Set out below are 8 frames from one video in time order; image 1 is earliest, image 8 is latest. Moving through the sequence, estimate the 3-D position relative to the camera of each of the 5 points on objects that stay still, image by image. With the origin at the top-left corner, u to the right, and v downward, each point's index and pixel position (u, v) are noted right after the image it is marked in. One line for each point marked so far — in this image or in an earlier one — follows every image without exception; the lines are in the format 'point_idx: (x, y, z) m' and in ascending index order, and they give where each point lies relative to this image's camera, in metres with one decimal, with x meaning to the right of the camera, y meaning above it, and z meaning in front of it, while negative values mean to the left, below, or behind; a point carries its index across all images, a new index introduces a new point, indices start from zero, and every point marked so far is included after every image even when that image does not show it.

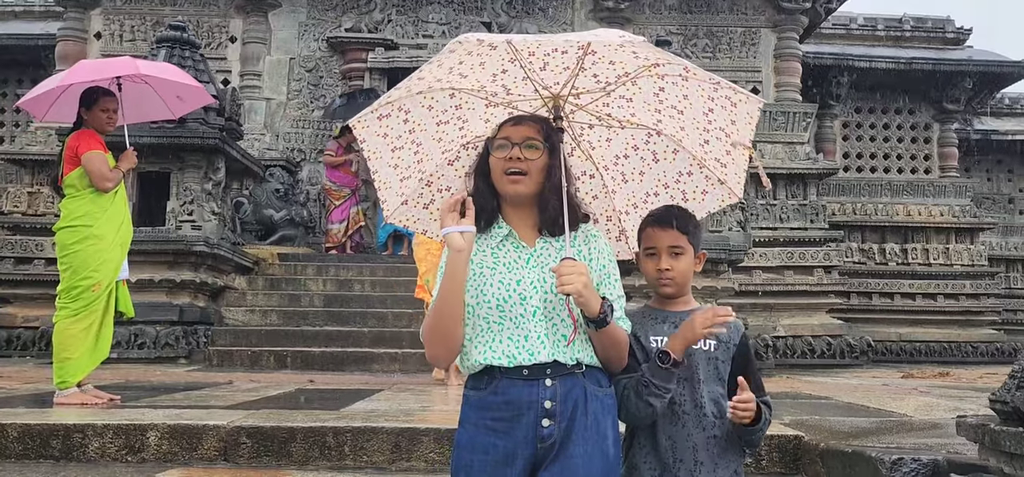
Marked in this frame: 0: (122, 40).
0: (-4.1, +2.1, +9.0) m
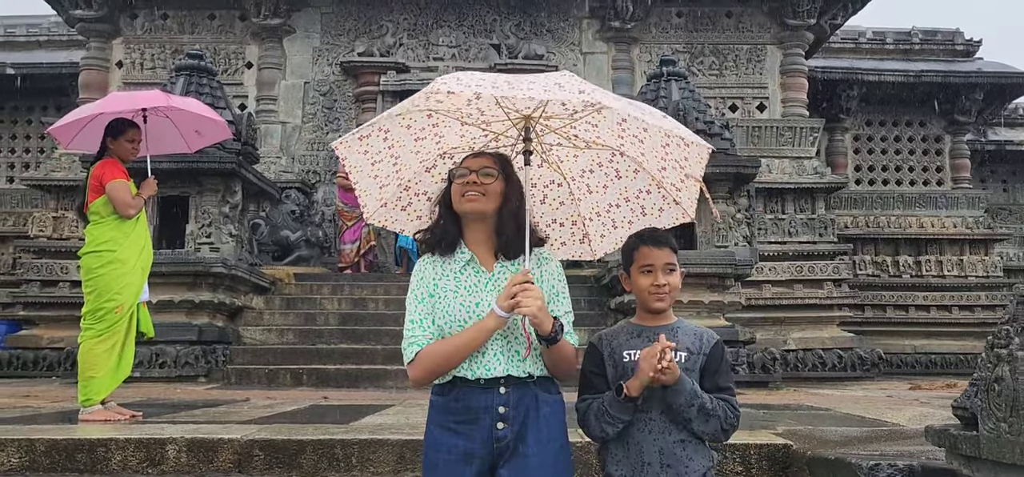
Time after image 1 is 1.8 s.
0: (-4.0, +1.8, +9.2) m
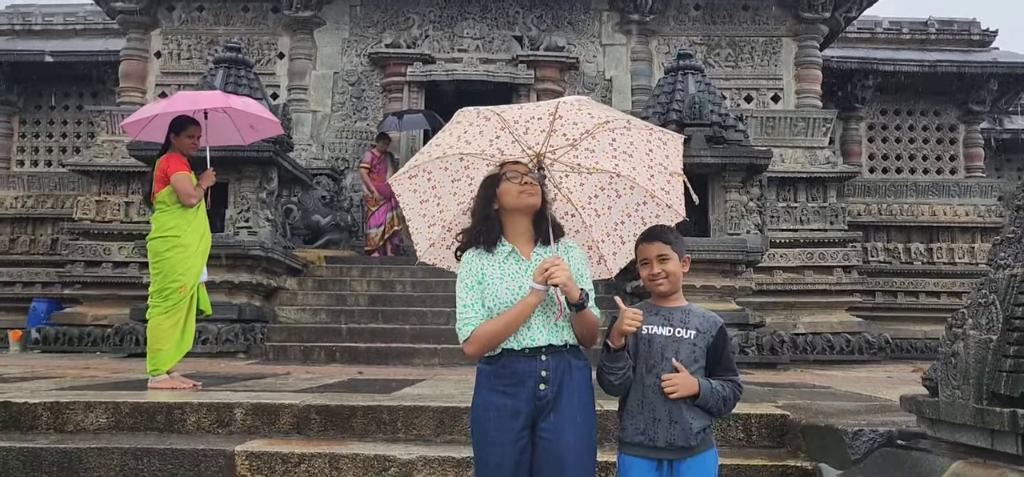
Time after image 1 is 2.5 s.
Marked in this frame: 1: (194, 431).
0: (-3.7, +2.0, +9.6) m
1: (-1.2, -0.7, +3.2) m
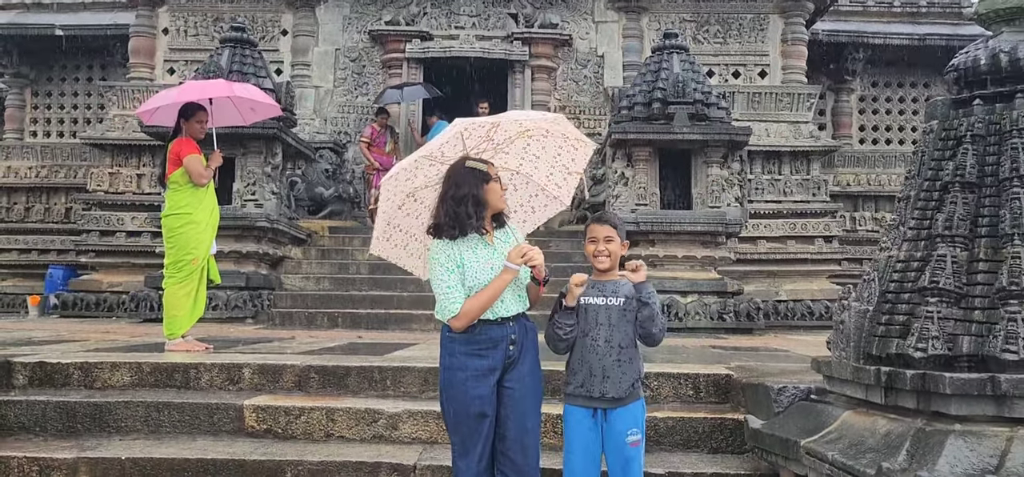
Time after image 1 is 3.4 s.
0: (-3.8, +2.4, +9.9) m
1: (-1.3, -0.6, +3.6) m
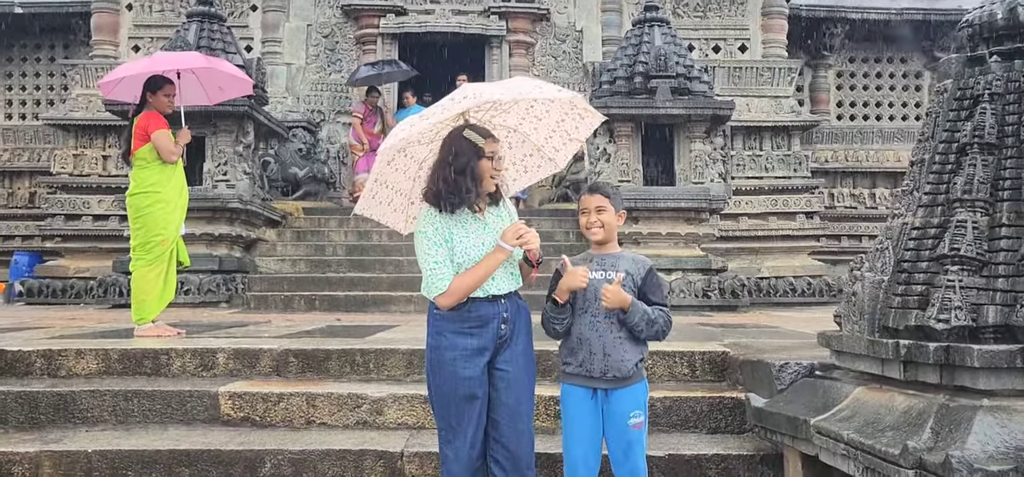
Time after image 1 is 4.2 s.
0: (-4.1, +2.6, +9.6) m
1: (-1.3, -0.5, +3.4) m
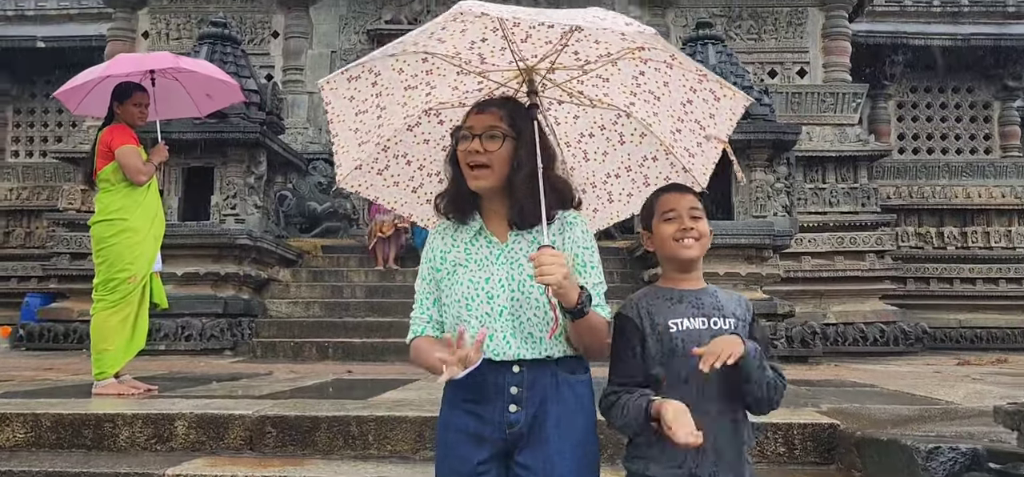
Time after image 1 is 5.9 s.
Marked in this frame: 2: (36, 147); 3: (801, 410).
0: (-3.7, +2.1, +9.1) m
1: (-1.2, -0.7, +2.7) m
2: (-6.3, +1.2, +11.2) m
3: (+1.0, -0.6, +3.0) m
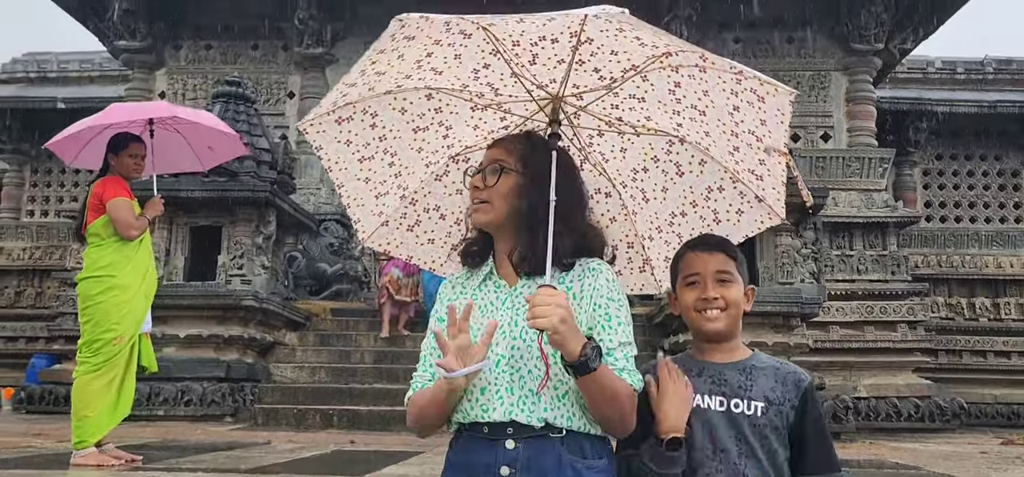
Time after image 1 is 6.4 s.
0: (-3.5, +1.5, +9.1) m
1: (-1.2, -0.8, +2.4) m
2: (-6.0, +0.4, +11.1) m
3: (+1.0, -0.8, +2.6) m
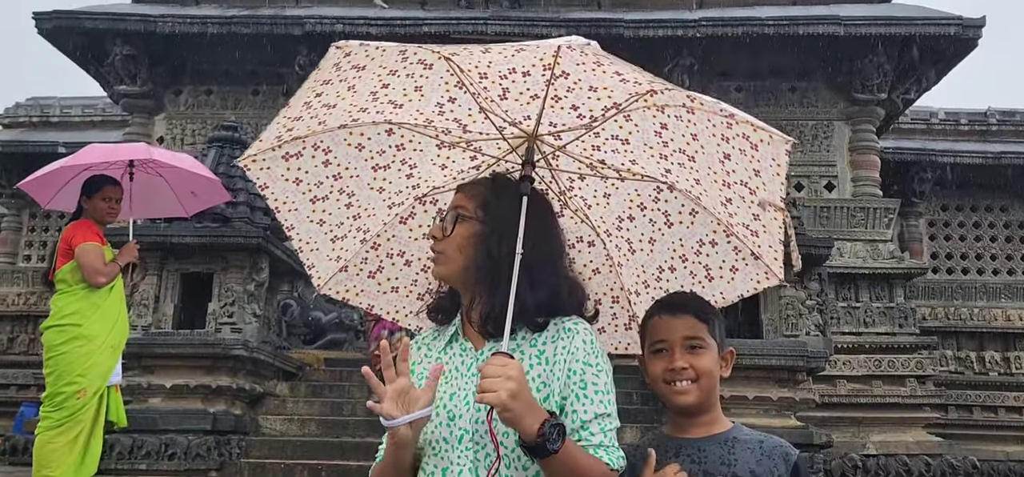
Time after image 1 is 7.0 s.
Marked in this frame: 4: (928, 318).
0: (-3.5, +1.0, +9.0) m
1: (-1.2, -1.0, +2.2) m
2: (-6.0, -0.2, +11.0) m
3: (+1.0, -1.0, +2.5) m
4: (+4.7, -0.9, +9.6) m
